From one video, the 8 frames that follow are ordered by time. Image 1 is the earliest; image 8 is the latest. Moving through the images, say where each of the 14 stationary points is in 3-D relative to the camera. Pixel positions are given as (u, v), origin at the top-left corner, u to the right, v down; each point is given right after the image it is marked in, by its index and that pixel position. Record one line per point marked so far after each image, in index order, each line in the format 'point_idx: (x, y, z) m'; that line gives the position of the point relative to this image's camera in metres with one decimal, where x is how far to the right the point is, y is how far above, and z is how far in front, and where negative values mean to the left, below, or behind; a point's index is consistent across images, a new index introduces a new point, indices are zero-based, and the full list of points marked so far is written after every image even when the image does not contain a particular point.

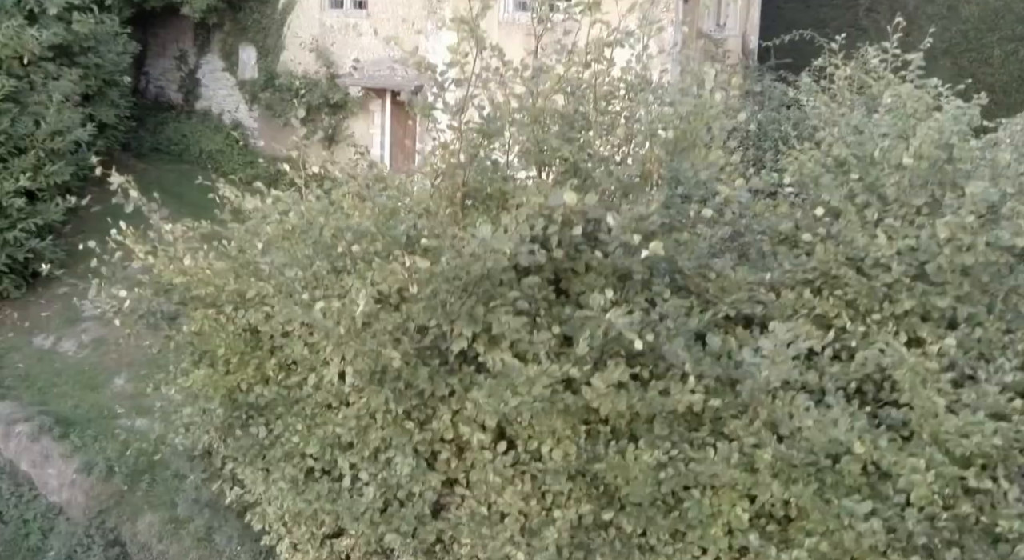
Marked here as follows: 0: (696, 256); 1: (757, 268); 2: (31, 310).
0: (+1.4, +0.2, +7.1) m
1: (+2.0, +0.1, +7.7) m
2: (-8.8, -0.7, +17.1) m
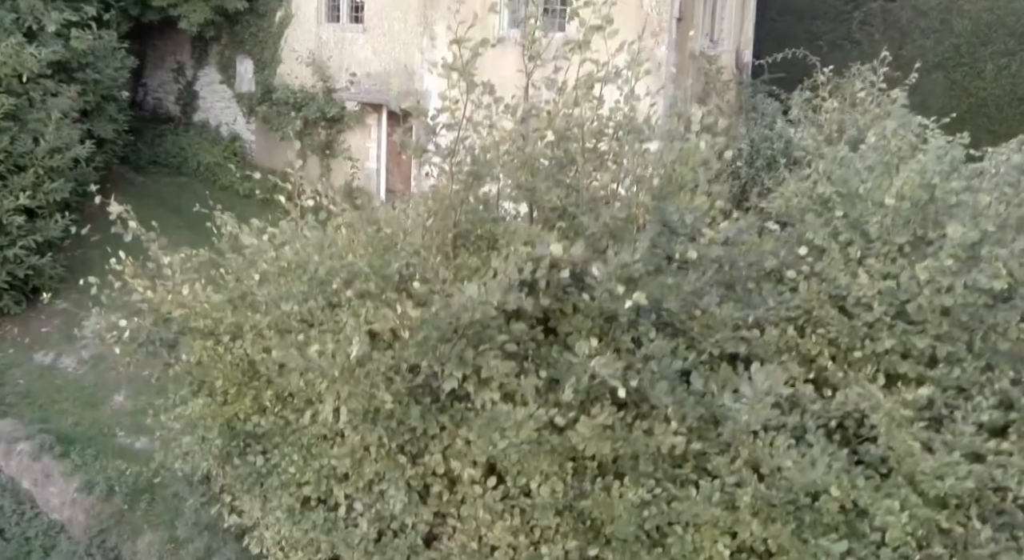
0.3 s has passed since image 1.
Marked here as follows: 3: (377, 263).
0: (+1.3, -0.1, +7.3) m
1: (+1.9, -0.2, +7.9) m
2: (-8.9, -0.9, +17.3) m
3: (-1.1, +0.1, +7.6) m
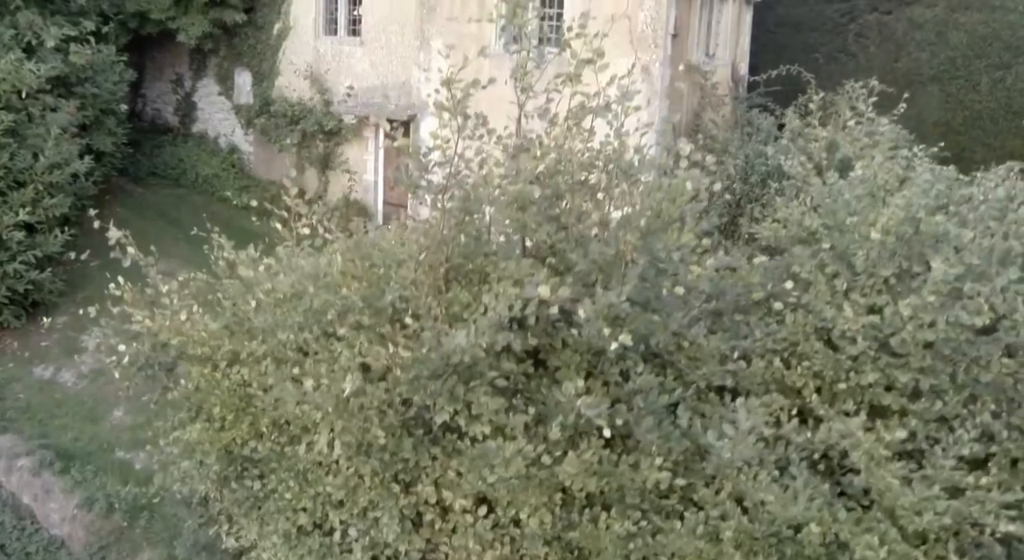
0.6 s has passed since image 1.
0: (+1.2, -0.4, +7.4) m
1: (+1.9, -0.5, +8.0) m
2: (-8.9, -1.1, +17.5) m
3: (-1.2, -0.1, +7.8) m
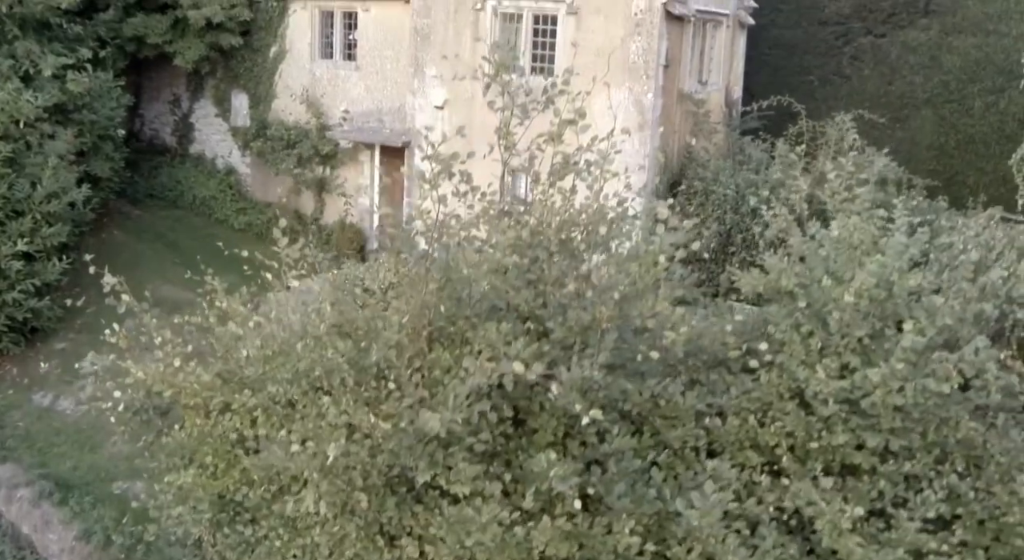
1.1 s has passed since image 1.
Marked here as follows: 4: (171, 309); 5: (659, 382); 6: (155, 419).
0: (+1.1, -0.9, +7.6) m
1: (+1.7, -1.0, +8.2) m
2: (-9.1, -1.5, +17.7) m
3: (-1.3, -0.7, +8.0) m
4: (-5.0, -0.3, +15.7) m
5: (+1.2, -0.9, +7.9) m
6: (-3.7, -1.5, +9.8) m
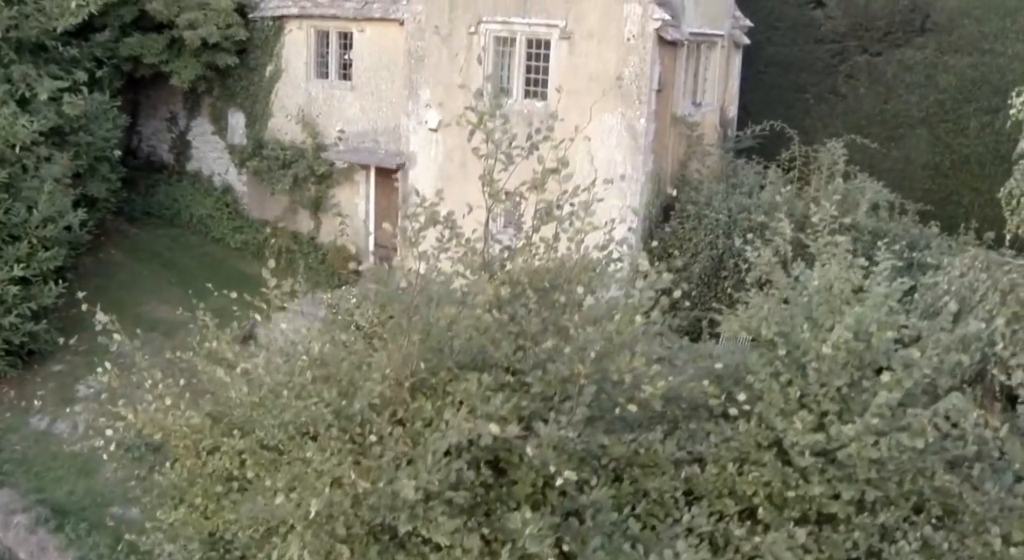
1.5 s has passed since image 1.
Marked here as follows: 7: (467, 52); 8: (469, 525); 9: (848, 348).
0: (+0.9, -1.4, +7.7) m
1: (+1.5, -1.4, +8.3) m
2: (-9.1, -1.8, +17.9) m
3: (-1.5, -1.1, +8.1) m
4: (-5.1, -0.6, +15.9) m
5: (+1.1, -1.3, +8.0) m
6: (-3.9, -1.9, +9.9) m
7: (-0.8, +3.7, +15.3) m
8: (-0.3, -2.0, +7.6) m
9: (+2.9, -0.6, +8.0) m
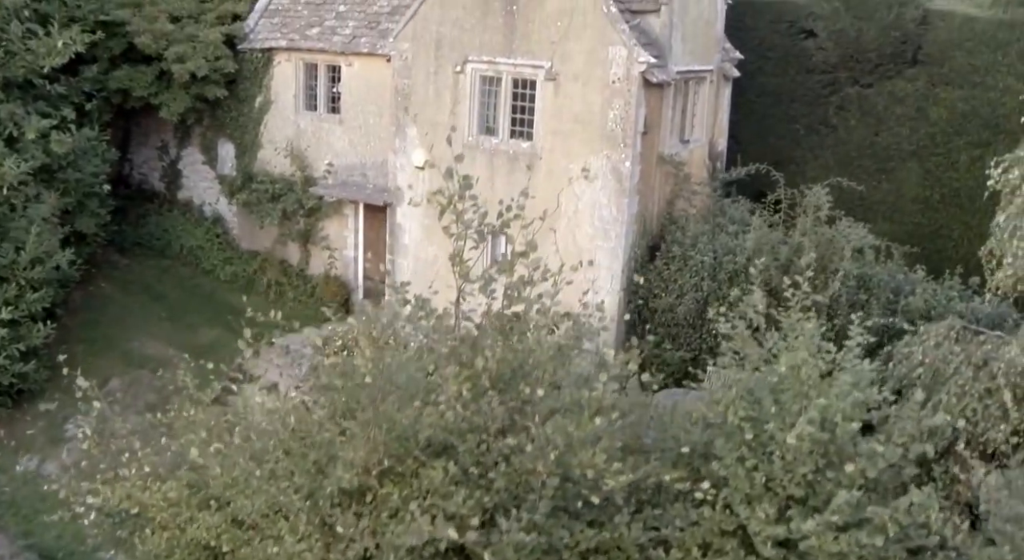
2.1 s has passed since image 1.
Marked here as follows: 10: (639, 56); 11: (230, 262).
0: (+0.6, -2.2, +7.8) m
1: (+1.2, -2.2, +8.3) m
2: (-9.4, -2.4, +18.0) m
3: (-1.8, -1.8, +8.1) m
4: (-5.3, -1.2, +16.0) m
5: (+0.8, -2.1, +8.1) m
6: (-4.2, -2.6, +10.0) m
7: (-1.0, +3.0, +15.3) m
8: (-0.6, -2.8, +7.7) m
9: (+2.6, -1.3, +8.0) m
10: (+1.9, +3.3, +13.8) m
11: (-5.4, +0.3, +18.1) m
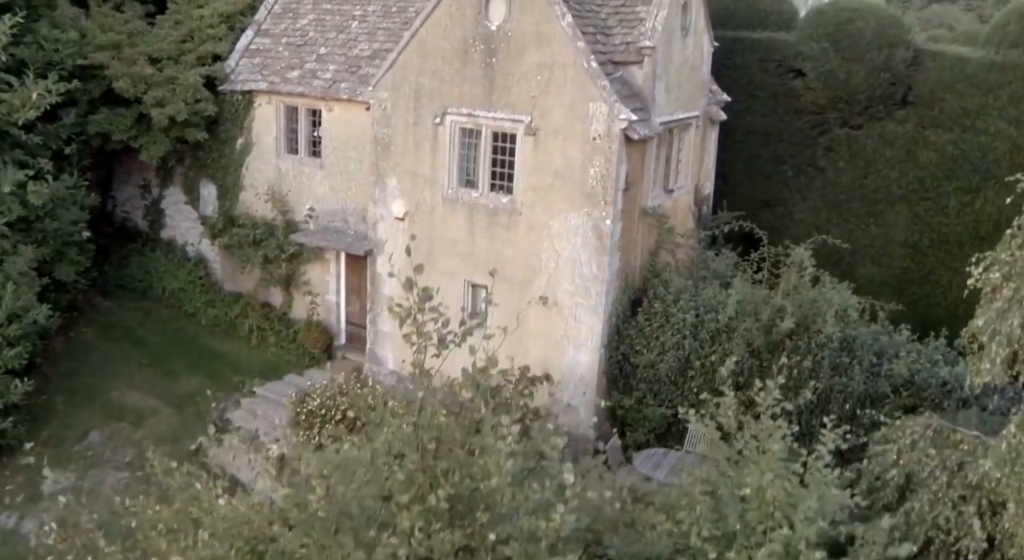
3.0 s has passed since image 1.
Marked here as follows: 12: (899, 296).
0: (+0.2, -3.2, +7.7) m
1: (+0.9, -3.2, +8.2) m
2: (-9.6, -3.2, +18.0) m
3: (-2.1, -2.9, +8.1) m
4: (-5.6, -2.1, +15.9) m
5: (+0.4, -3.1, +8.0) m
6: (-4.5, -3.6, +10.0) m
7: (-1.3, +2.2, +15.1) m
8: (-1.0, -3.8, +7.7) m
9: (+2.2, -2.4, +7.9) m
10: (+1.6, +2.4, +13.6) m
11: (-5.7, -0.5, +17.9) m
12: (+7.0, -0.3, +17.0) m
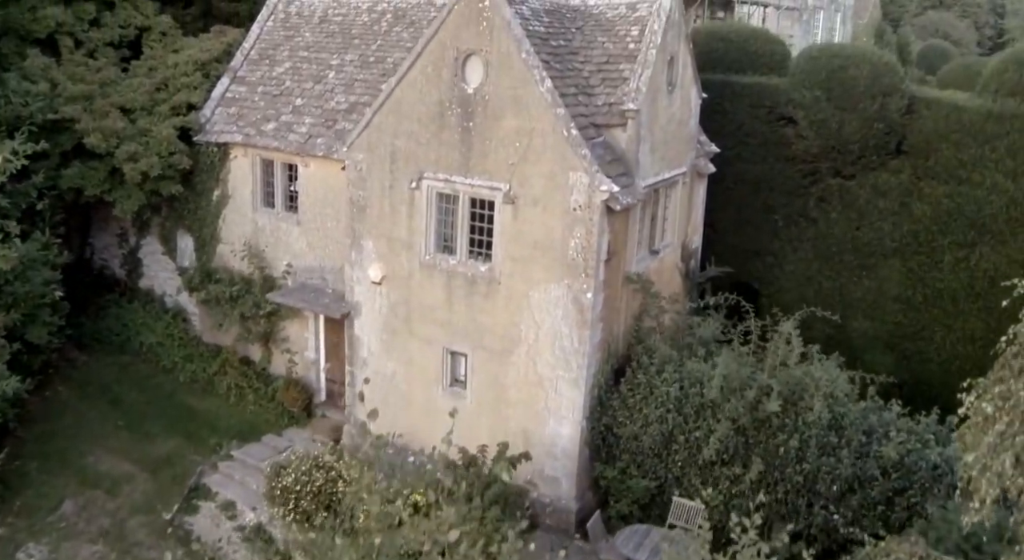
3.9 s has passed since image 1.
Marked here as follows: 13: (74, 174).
0: (-0.1, -4.4, +7.4) m
1: (+0.6, -4.4, +7.9) m
2: (-9.9, -4.2, +17.8) m
3: (-2.5, -4.1, +7.8) m
4: (-5.9, -3.1, +15.6) m
5: (+0.1, -4.3, +7.7) m
6: (-4.8, -4.8, +9.7) m
7: (-1.6, +1.1, +14.6) m
8: (-1.3, -5.1, +7.4) m
9: (+1.9, -3.6, +7.6) m
10: (+1.2, +1.3, +13.1) m
11: (-6.0, -1.5, +17.6) m
12: (+6.7, -1.2, +16.6) m
13: (-7.7, +1.9, +16.6) m
